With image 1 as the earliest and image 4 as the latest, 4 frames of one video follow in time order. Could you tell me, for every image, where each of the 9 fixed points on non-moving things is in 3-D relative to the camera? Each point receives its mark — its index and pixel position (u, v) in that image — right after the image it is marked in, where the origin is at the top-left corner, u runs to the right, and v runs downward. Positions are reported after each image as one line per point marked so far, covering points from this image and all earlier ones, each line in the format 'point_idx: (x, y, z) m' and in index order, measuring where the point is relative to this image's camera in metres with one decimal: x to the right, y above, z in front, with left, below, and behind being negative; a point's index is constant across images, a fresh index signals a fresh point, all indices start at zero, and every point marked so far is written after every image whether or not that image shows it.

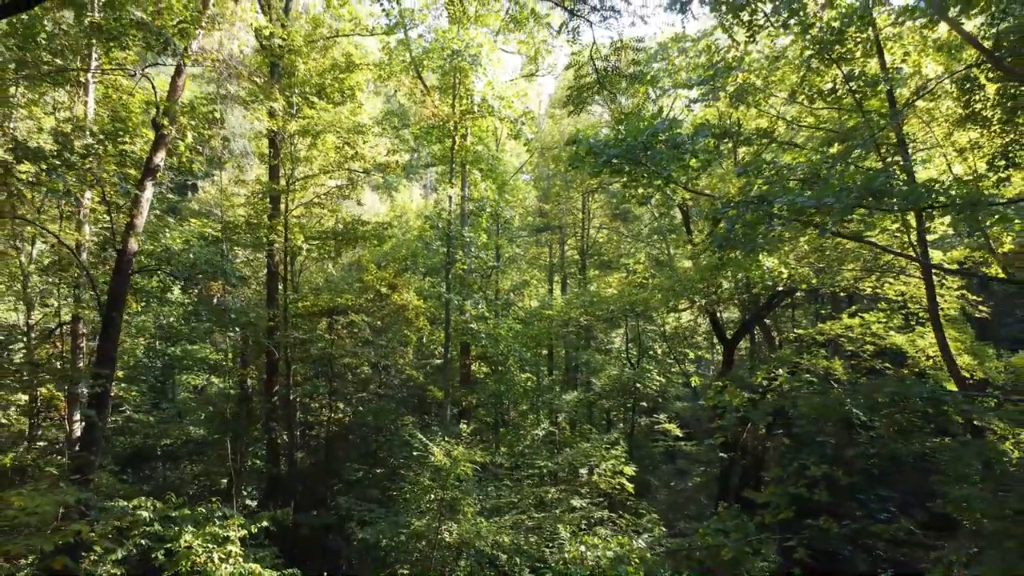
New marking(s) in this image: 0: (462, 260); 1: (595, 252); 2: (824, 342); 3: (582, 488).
0: (-1.0, +0.5, +11.1) m
1: (+2.6, +1.1, +16.1) m
2: (+6.4, -1.1, +10.5) m
3: (+1.1, -3.1, +8.1) m
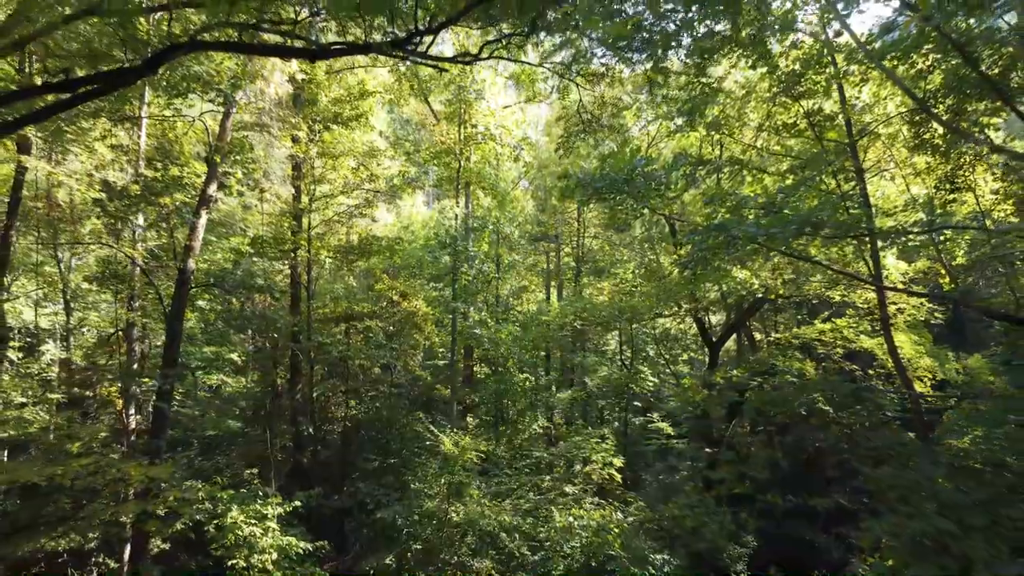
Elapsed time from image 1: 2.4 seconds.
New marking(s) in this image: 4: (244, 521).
0: (-1.1, +0.4, +11.9) m
1: (+2.6, +0.9, +16.9) m
2: (+6.4, -1.3, +11.4) m
3: (+1.1, -3.3, +9.0) m
4: (-3.1, -2.7, +6.1) m
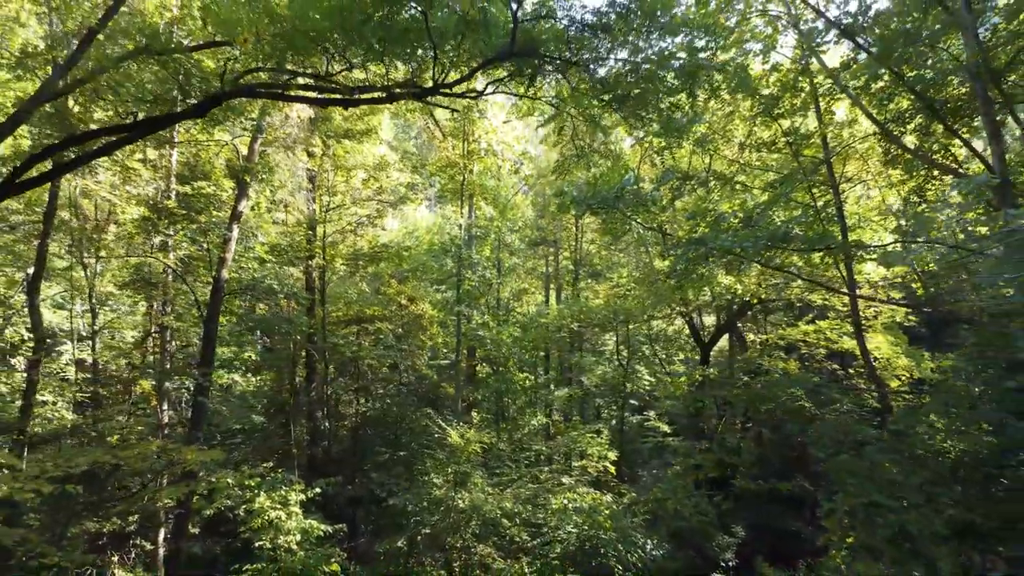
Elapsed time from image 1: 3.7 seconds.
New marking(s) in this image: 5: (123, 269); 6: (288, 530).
0: (-1.0, +0.3, +12.5) m
1: (+2.6, +0.8, +17.6) m
2: (+6.4, -1.4, +12.0) m
3: (+1.1, -3.4, +9.6) m
4: (-3.1, -2.8, +6.7) m
5: (-6.8, +0.3, +9.0) m
6: (-2.9, -3.1, +6.7) m
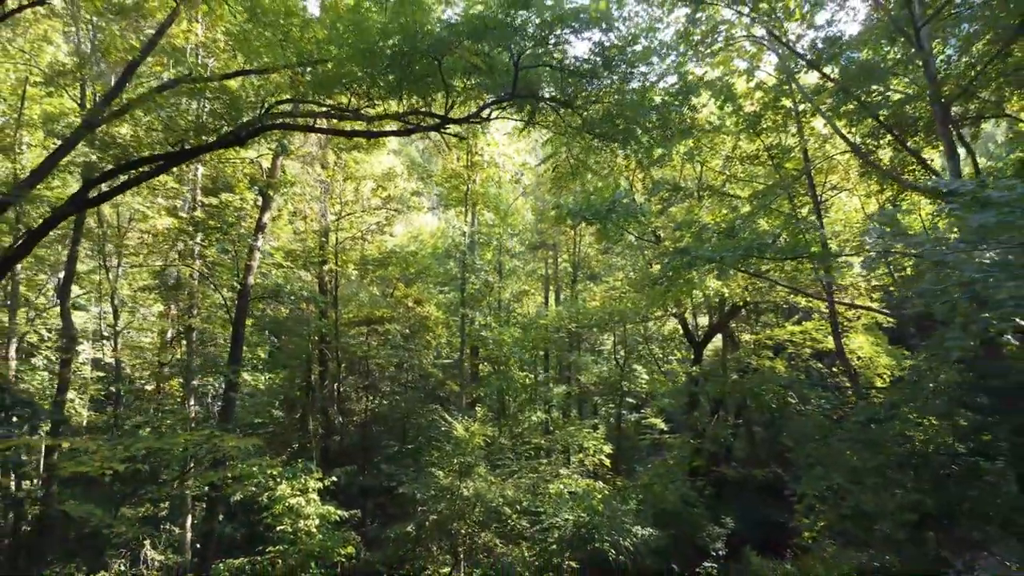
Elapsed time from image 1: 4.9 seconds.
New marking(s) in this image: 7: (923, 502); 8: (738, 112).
0: (-1.0, +0.2, +13.1) m
1: (+2.6, +0.8, +18.1) m
2: (+6.4, -1.4, +12.6) m
3: (+1.1, -3.4, +10.2) m
4: (-3.1, -2.9, +7.3) m
5: (-6.8, +0.3, +9.6) m
6: (-2.9, -3.2, +7.3) m
7: (+3.5, -1.8, +4.5) m
8: (+3.5, +2.7, +8.1) m
